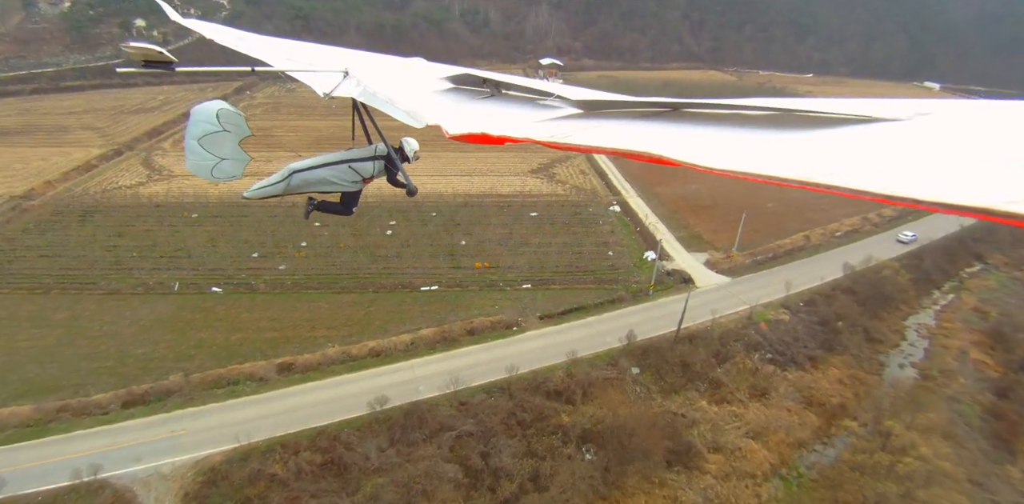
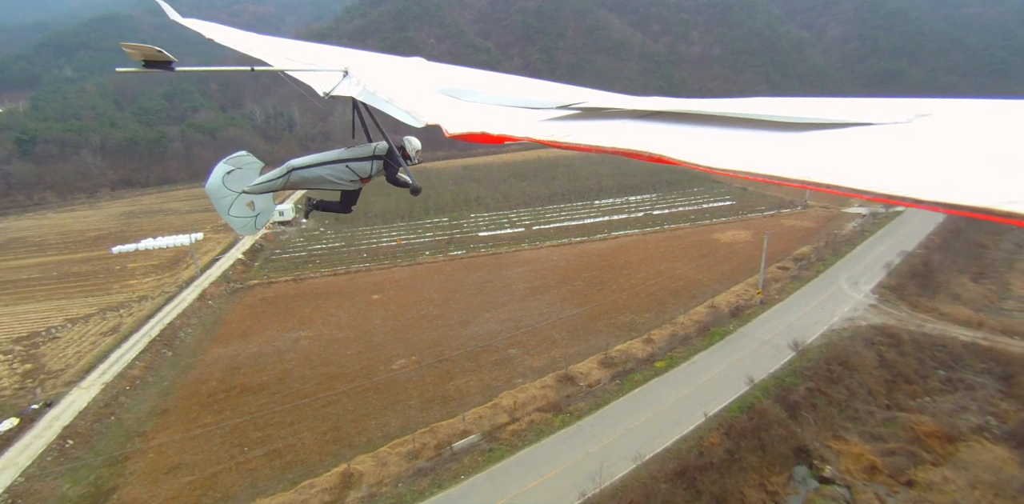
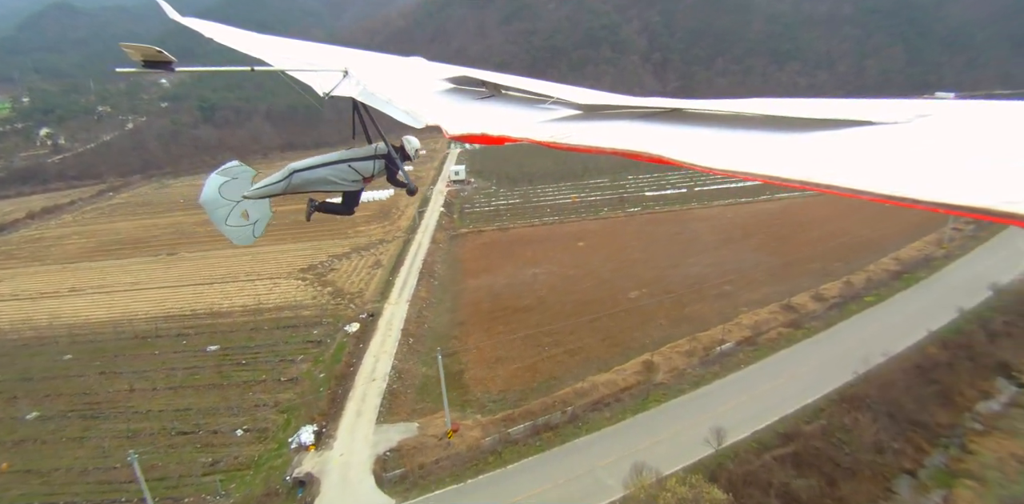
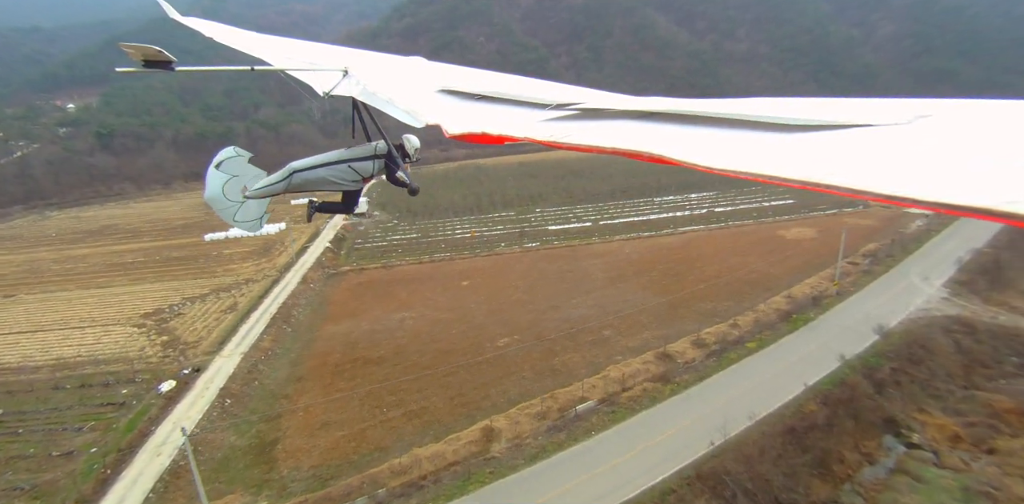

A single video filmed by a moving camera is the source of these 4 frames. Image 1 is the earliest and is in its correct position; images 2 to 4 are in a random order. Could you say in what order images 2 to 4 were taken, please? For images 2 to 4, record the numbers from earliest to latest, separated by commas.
3, 4, 2
